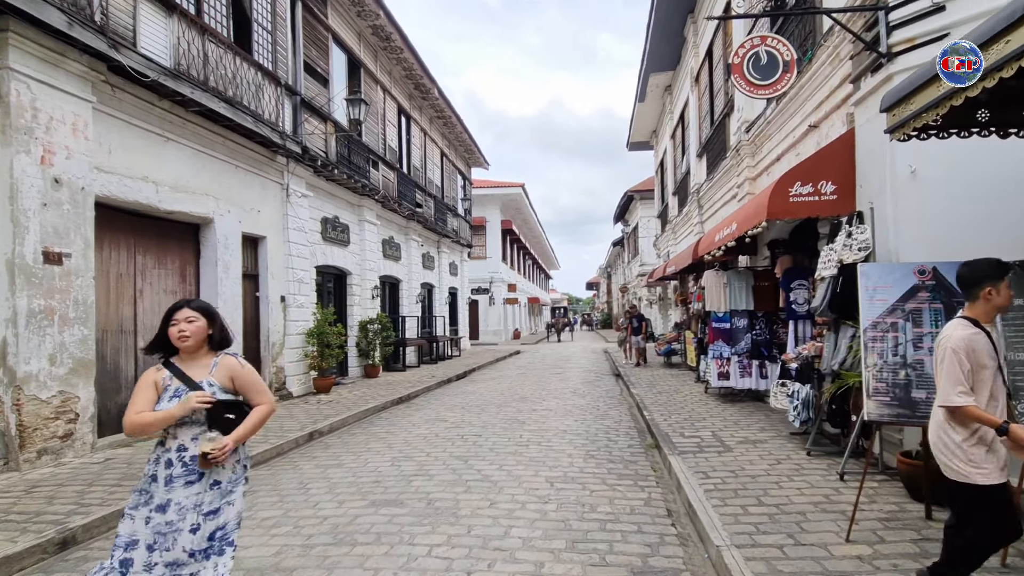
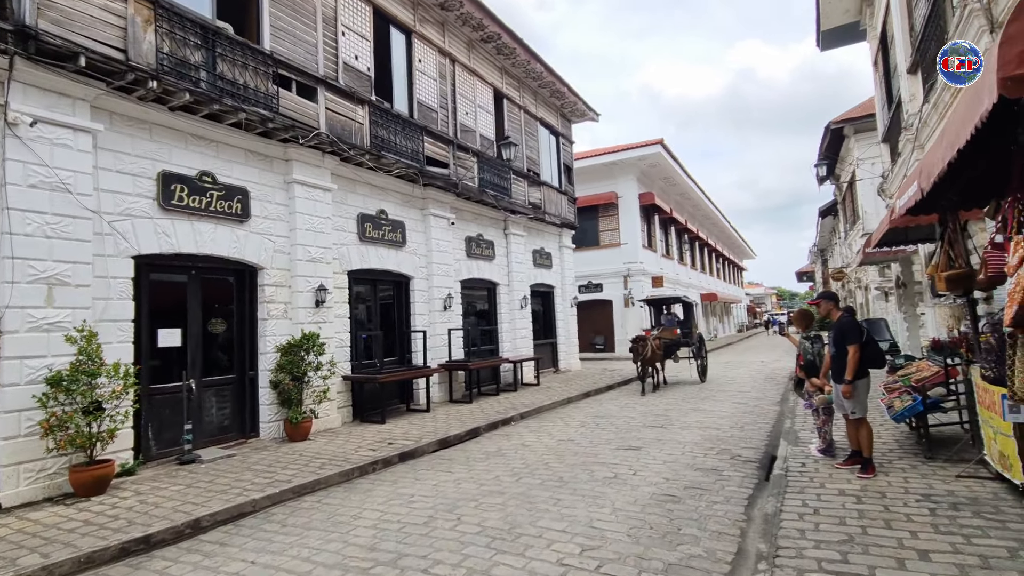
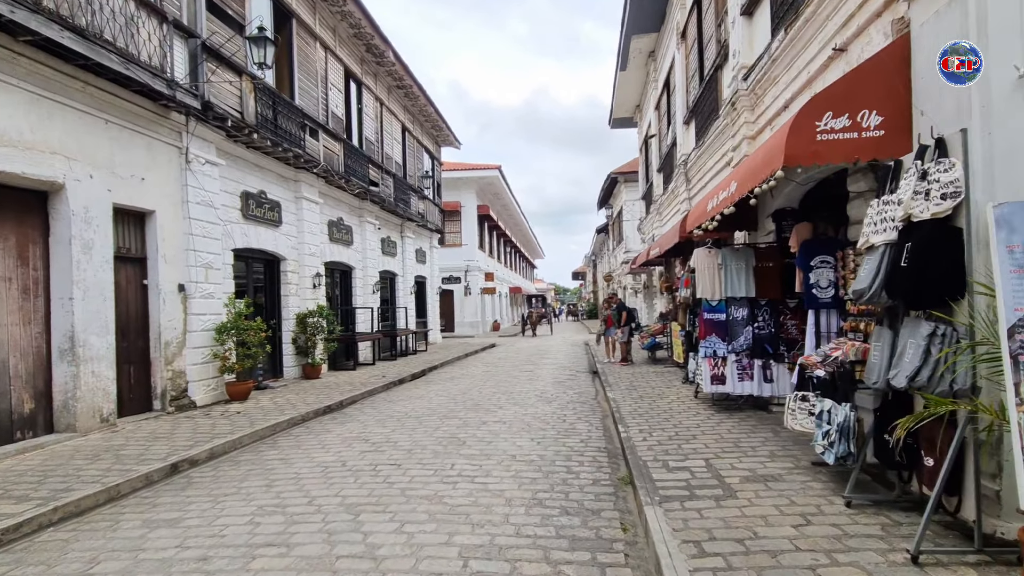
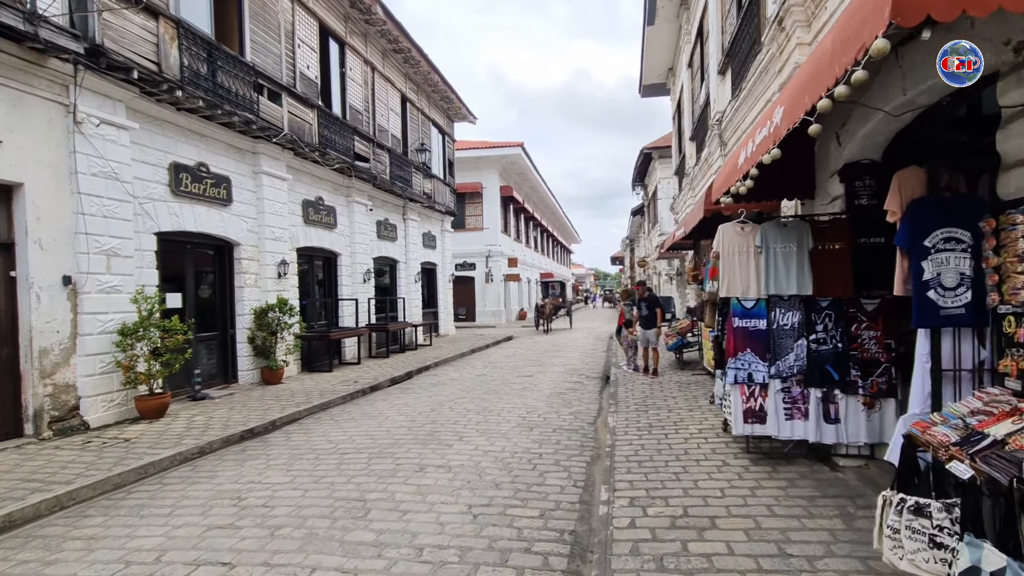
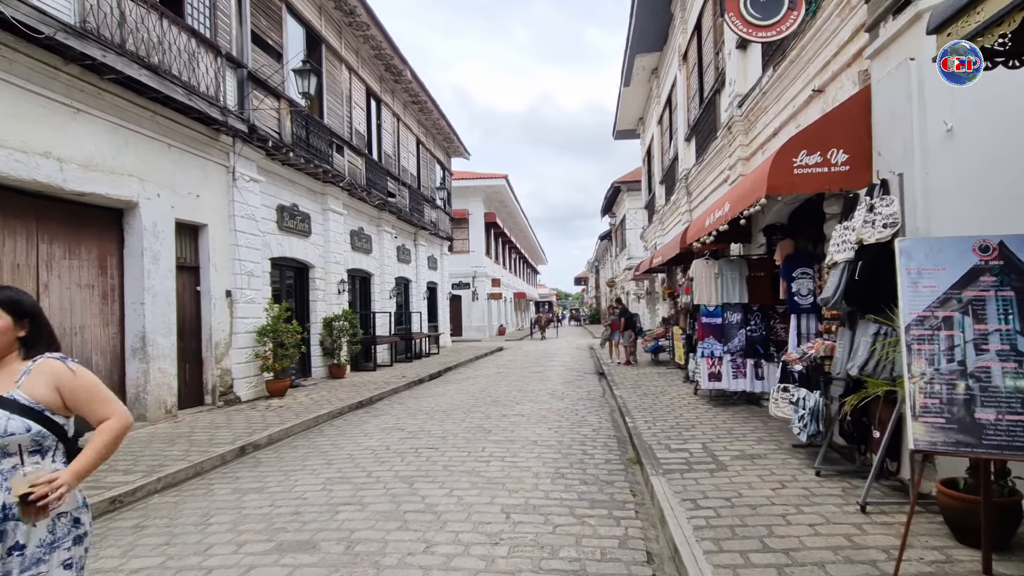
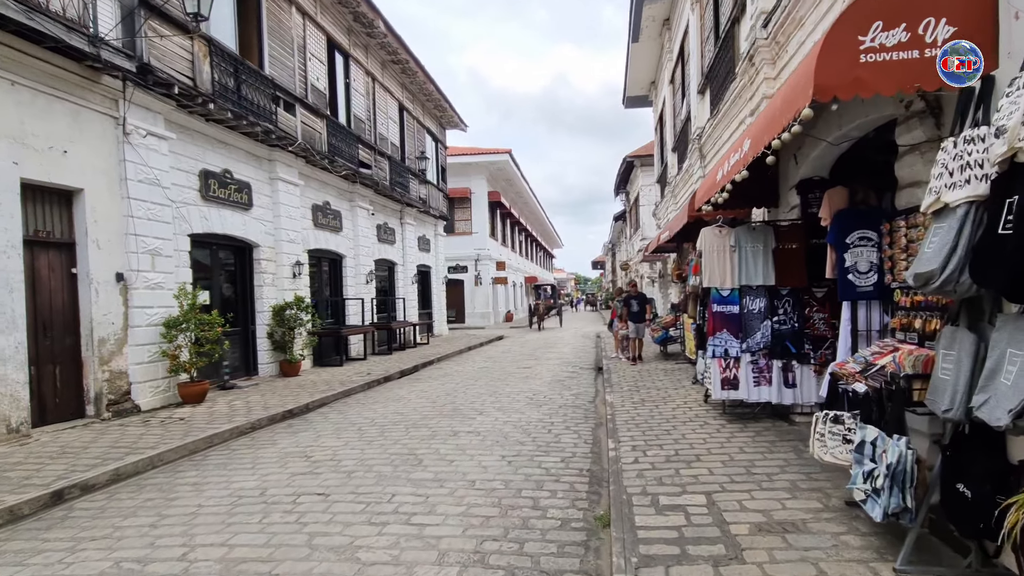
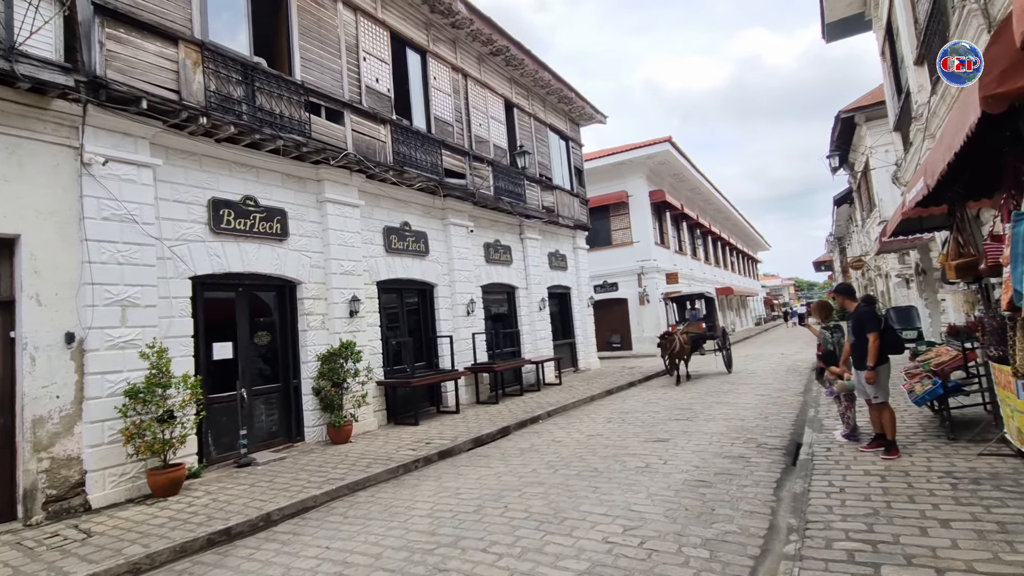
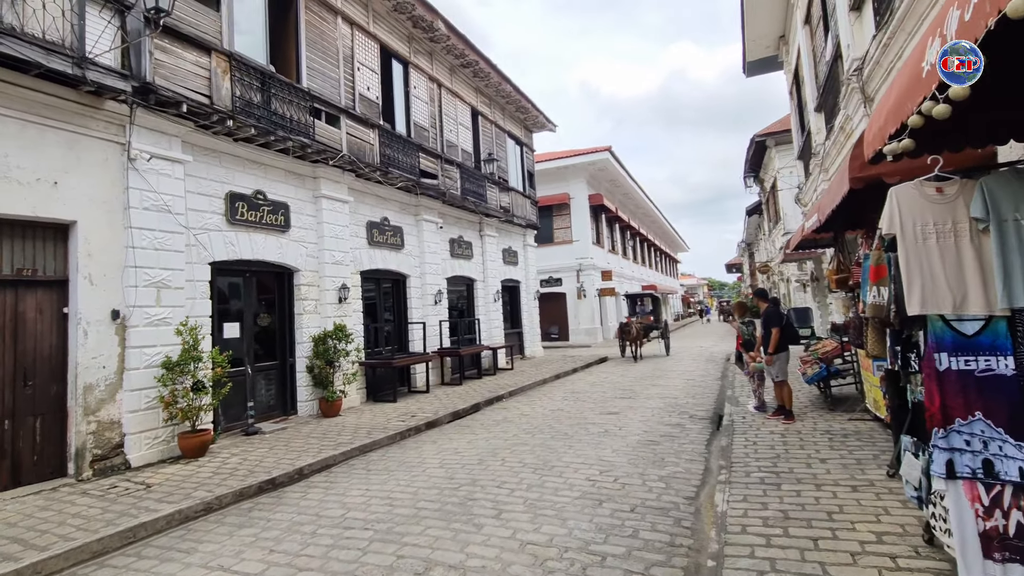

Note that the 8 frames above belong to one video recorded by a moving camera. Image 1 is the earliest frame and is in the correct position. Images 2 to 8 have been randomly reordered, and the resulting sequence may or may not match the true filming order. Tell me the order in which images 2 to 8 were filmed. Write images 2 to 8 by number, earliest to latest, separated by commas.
5, 3, 6, 4, 8, 7, 2
